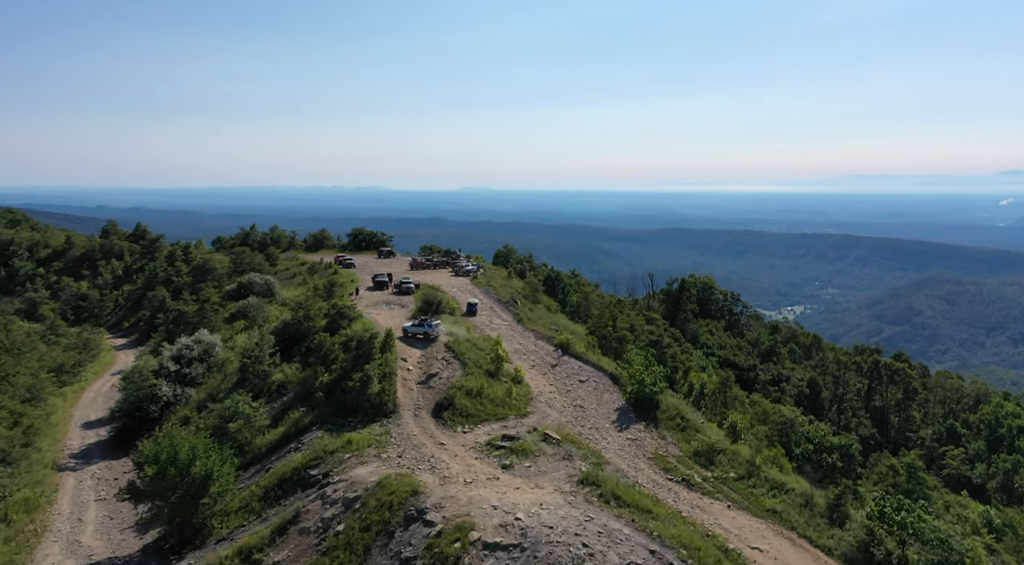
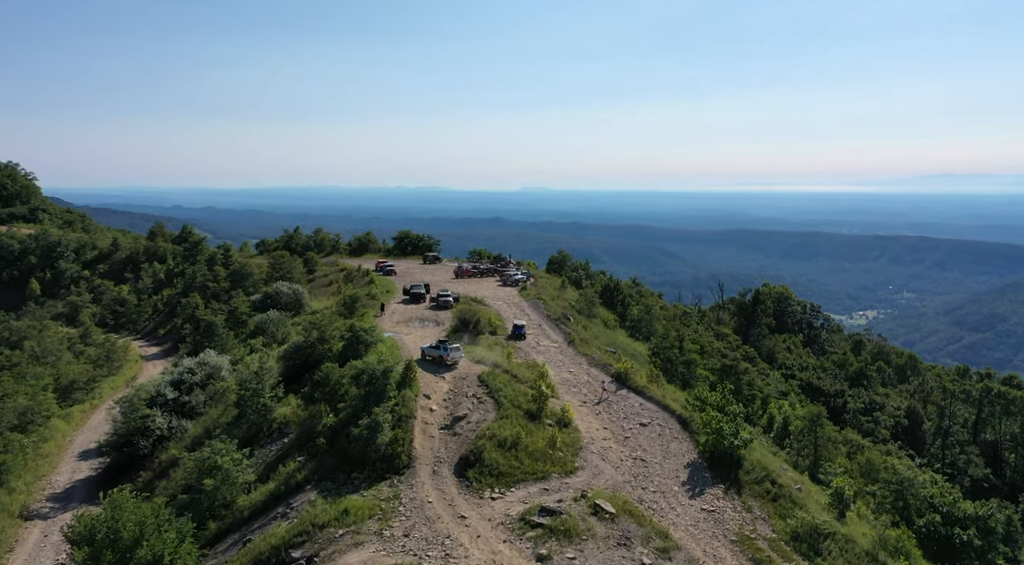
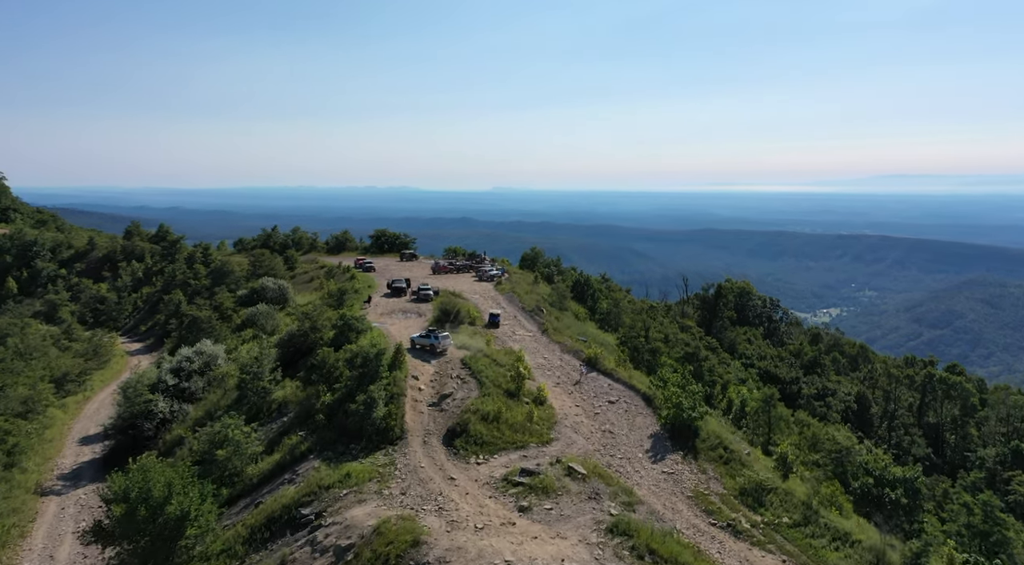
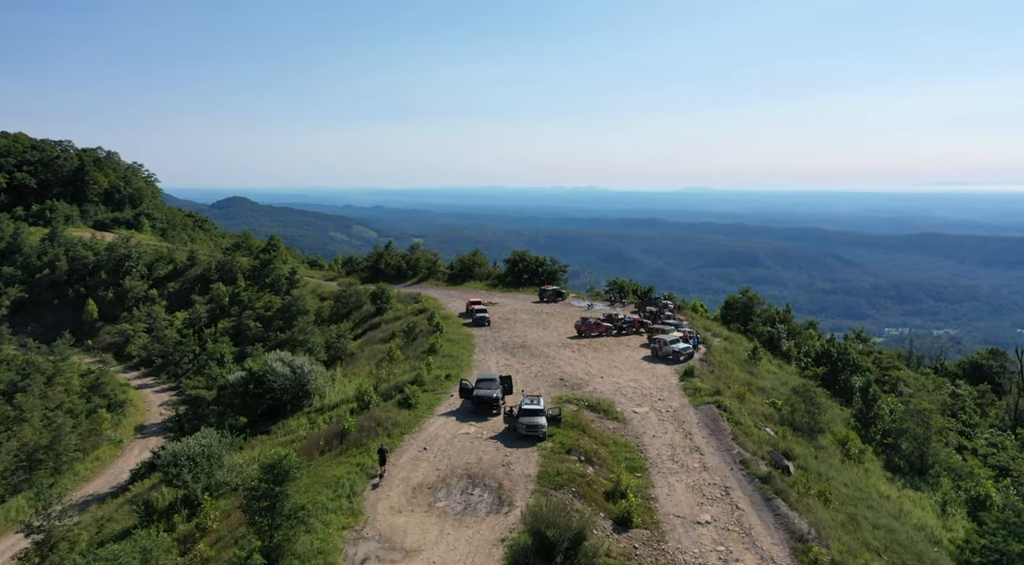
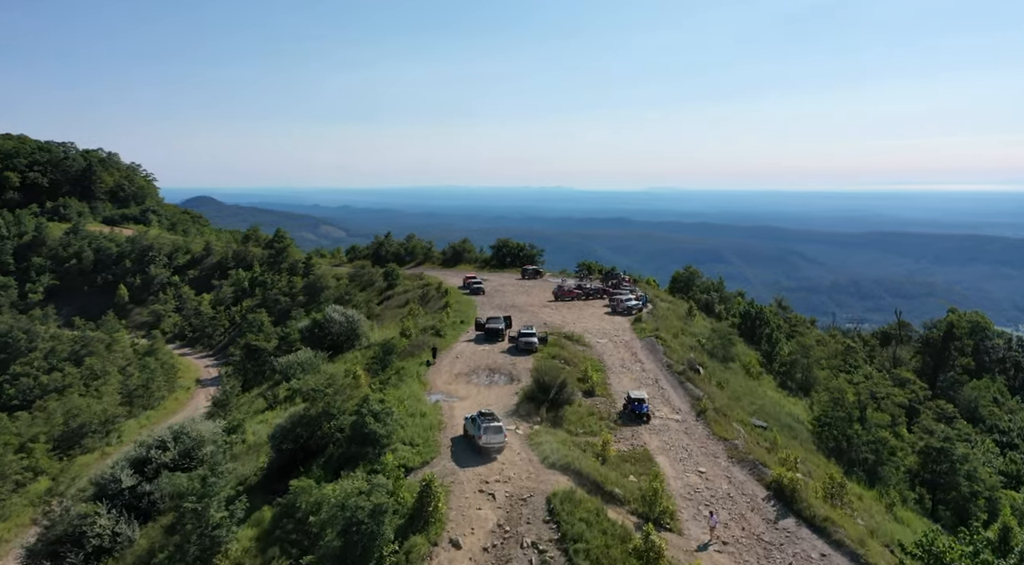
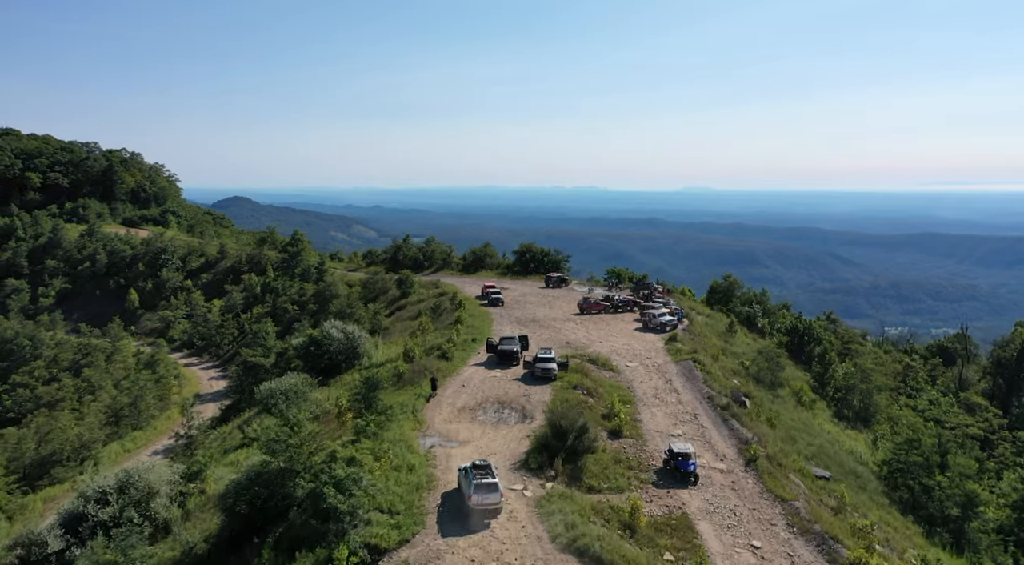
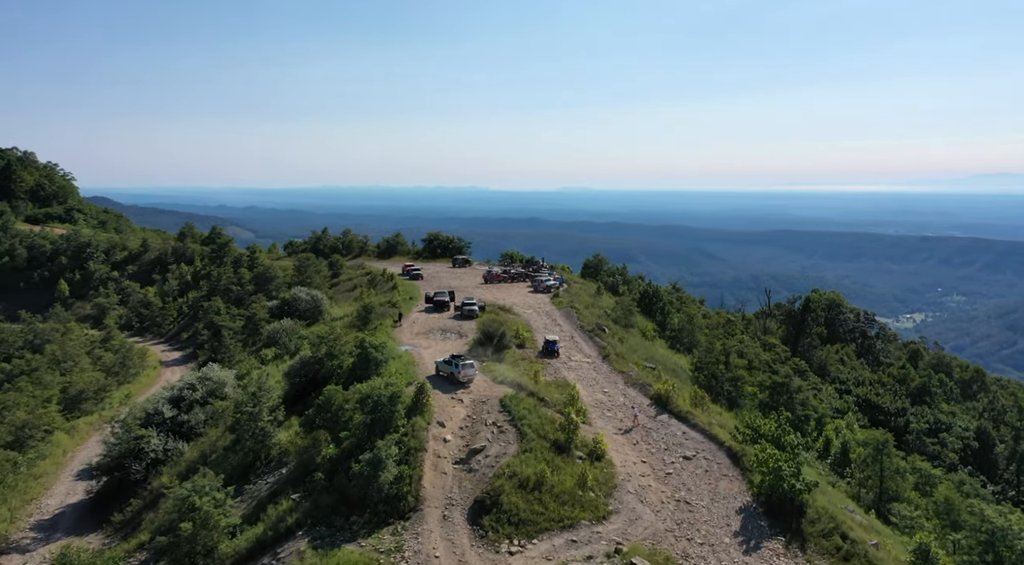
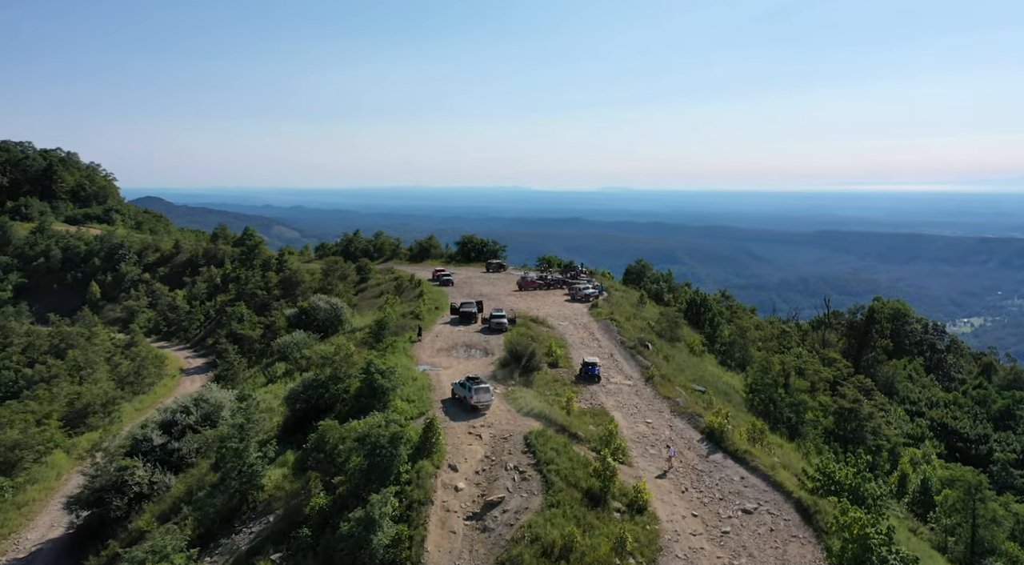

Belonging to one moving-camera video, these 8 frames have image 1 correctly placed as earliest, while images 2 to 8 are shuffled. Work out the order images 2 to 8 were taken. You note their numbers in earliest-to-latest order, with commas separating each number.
3, 2, 7, 8, 5, 6, 4
